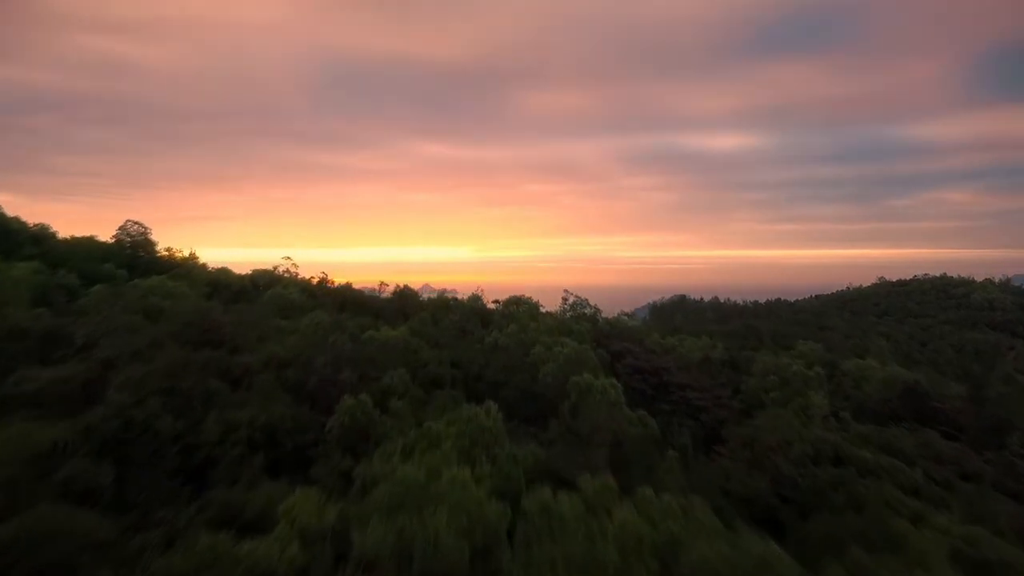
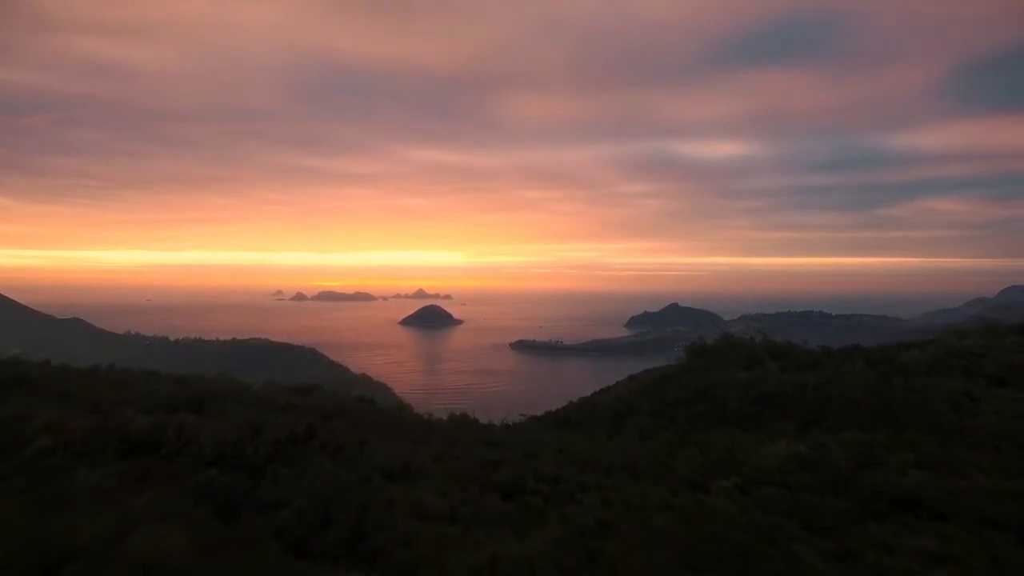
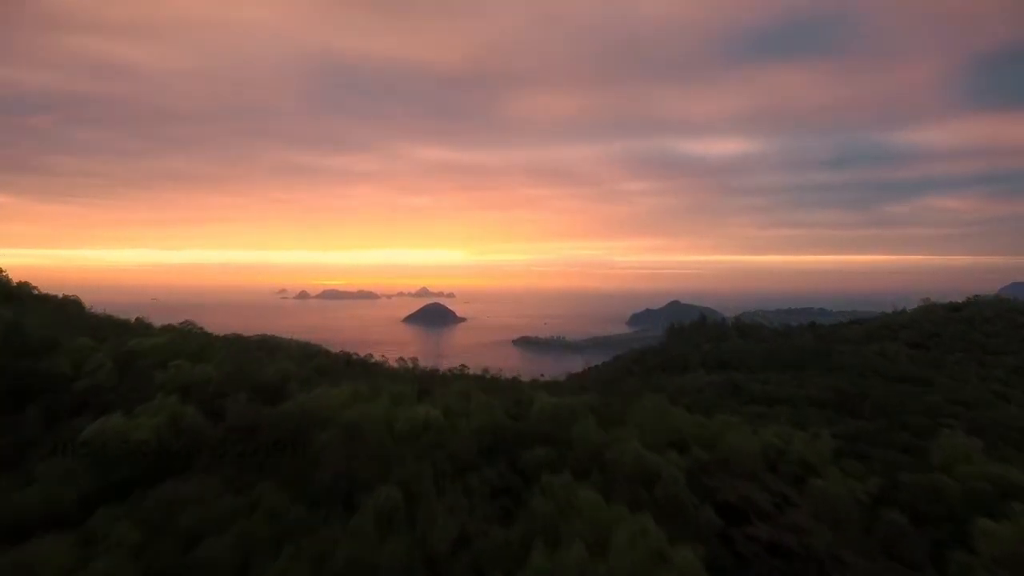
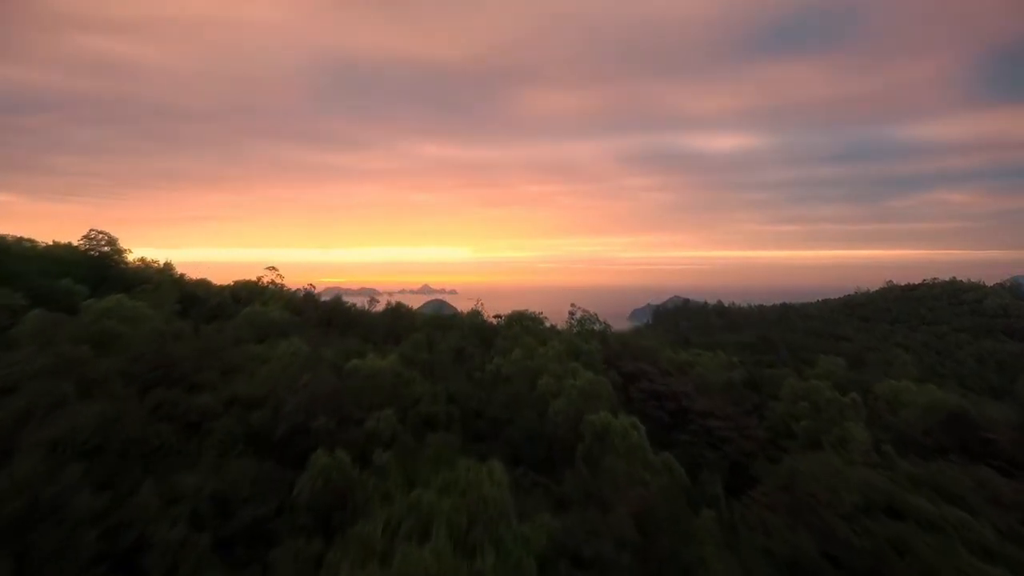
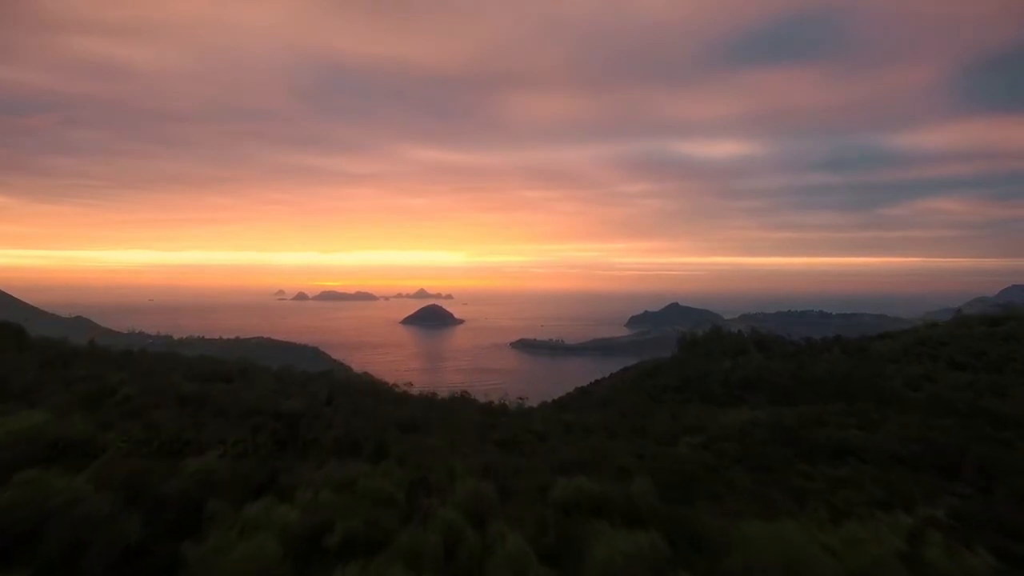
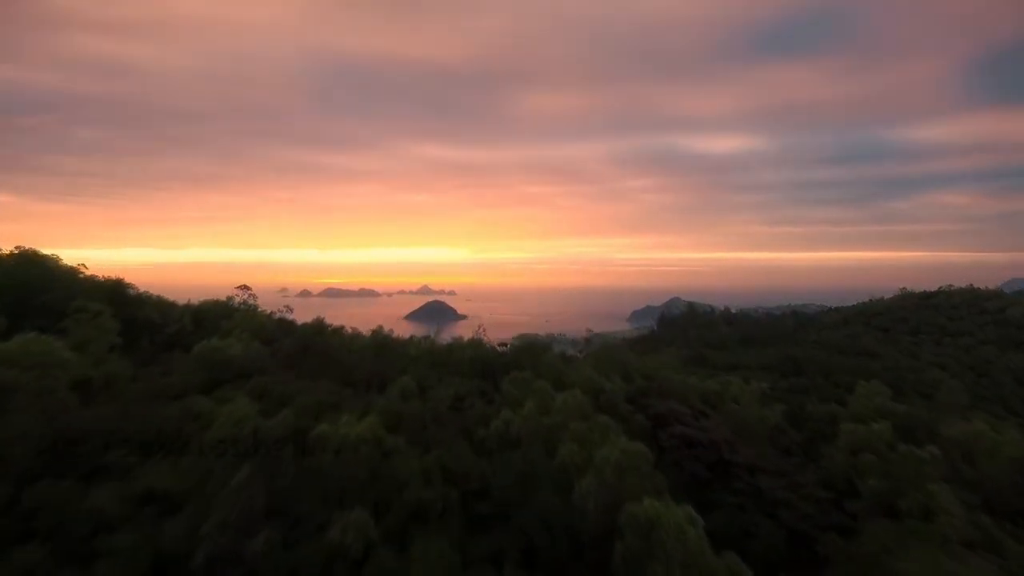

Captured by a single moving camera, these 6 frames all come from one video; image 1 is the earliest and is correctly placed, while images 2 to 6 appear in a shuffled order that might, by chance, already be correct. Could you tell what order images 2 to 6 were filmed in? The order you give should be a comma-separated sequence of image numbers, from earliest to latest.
4, 6, 3, 5, 2
